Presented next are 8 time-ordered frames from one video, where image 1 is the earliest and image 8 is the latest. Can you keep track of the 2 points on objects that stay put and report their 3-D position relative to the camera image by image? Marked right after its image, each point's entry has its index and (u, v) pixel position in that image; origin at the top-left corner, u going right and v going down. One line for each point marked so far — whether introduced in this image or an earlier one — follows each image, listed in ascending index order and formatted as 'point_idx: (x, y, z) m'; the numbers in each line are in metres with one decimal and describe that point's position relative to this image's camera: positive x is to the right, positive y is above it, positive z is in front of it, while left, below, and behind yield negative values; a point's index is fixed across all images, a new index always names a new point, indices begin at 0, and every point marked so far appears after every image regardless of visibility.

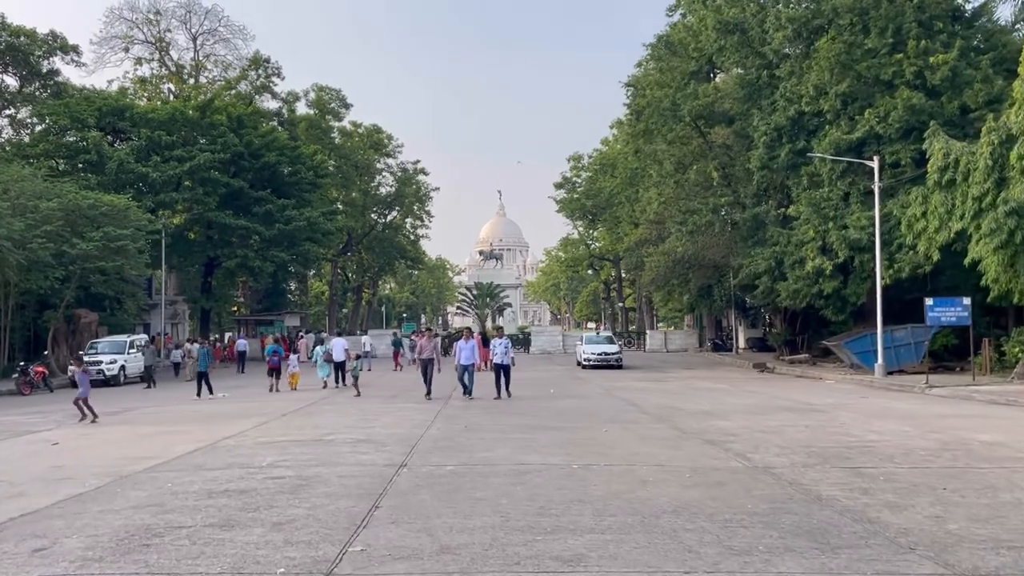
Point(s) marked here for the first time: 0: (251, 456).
0: (-4.1, -2.6, +13.0) m
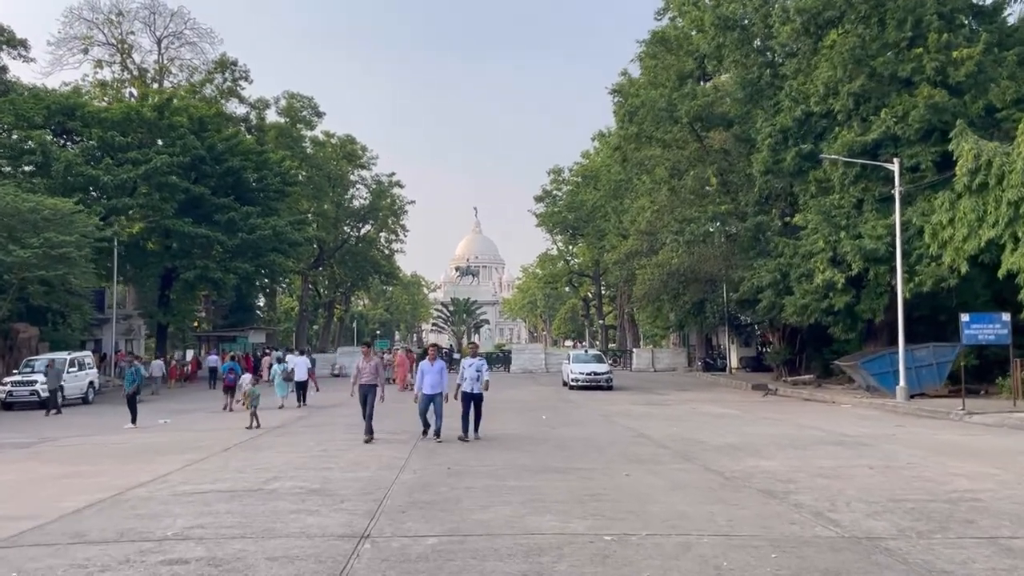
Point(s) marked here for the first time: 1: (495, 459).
0: (-4.1, -2.6, +9.6) m
1: (-0.3, -2.9, +13.7) m
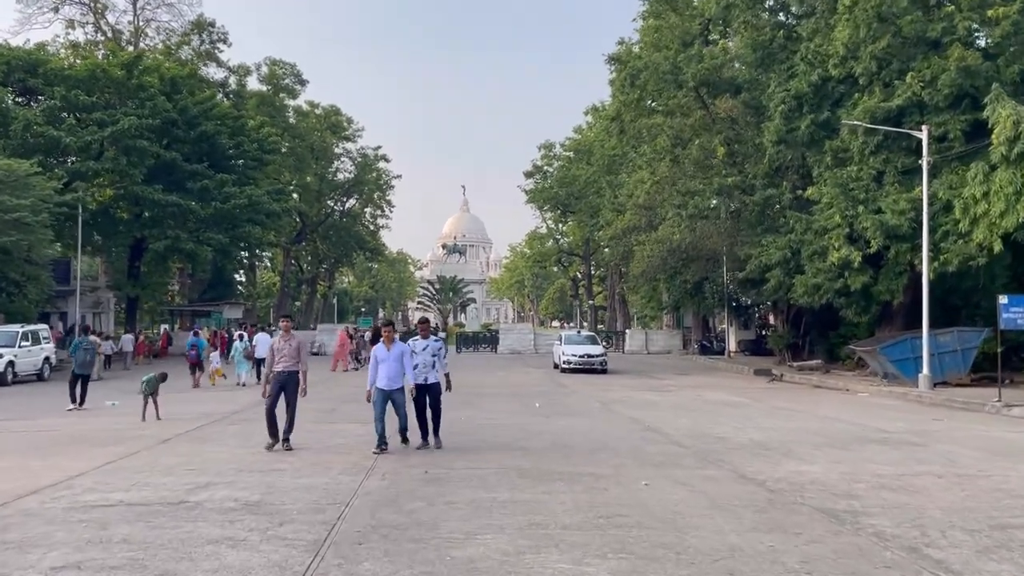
0: (-4.1, -2.2, +7.0) m
1: (-0.4, -2.4, +11.2) m
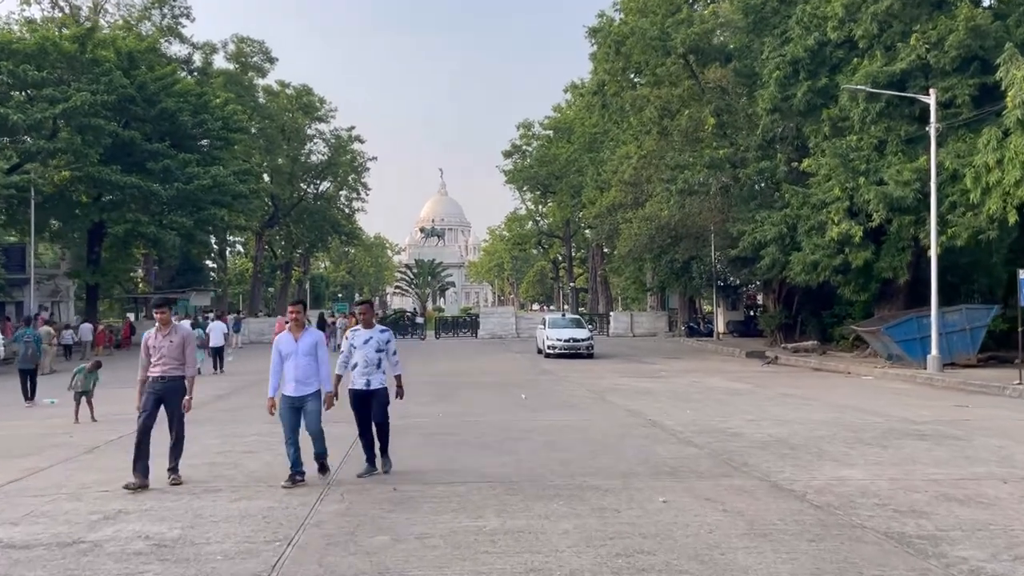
0: (-4.2, -2.1, +5.0) m
1: (-0.5, -2.1, +9.3) m
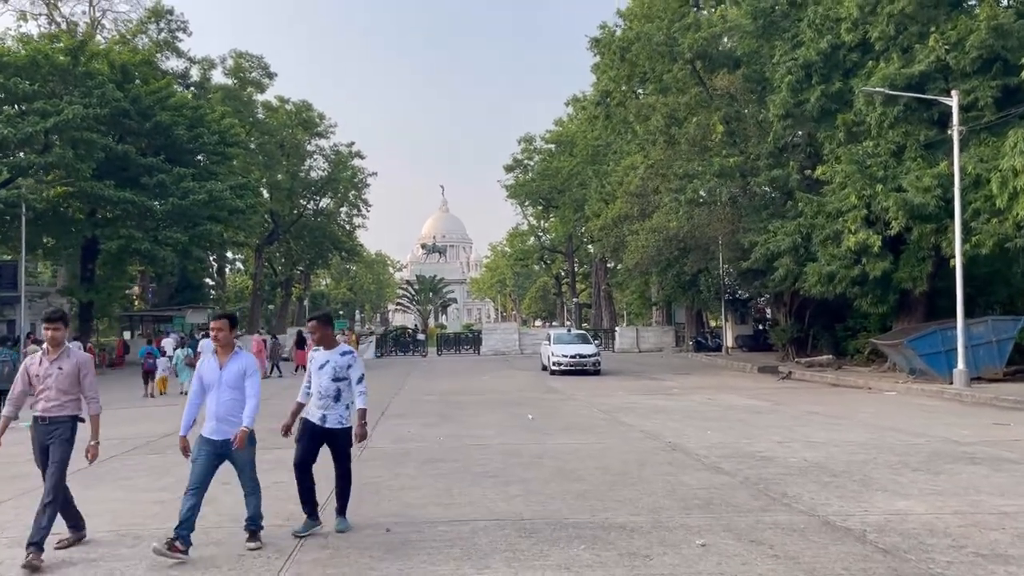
0: (-4.1, -2.1, +3.8) m
1: (-0.4, -2.2, +8.1) m
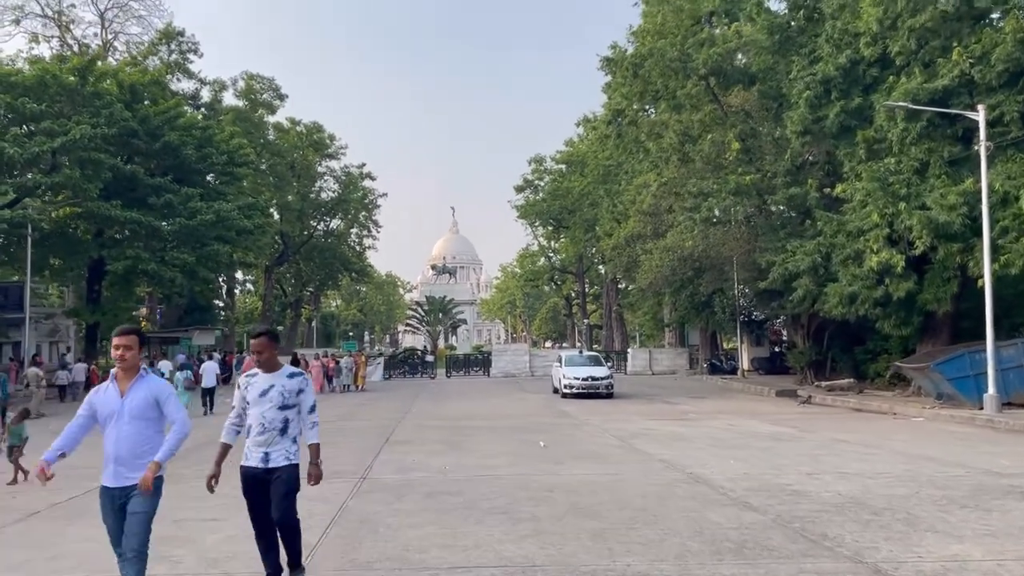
0: (-4.0, -2.2, +3.1) m
1: (-0.3, -2.4, +7.2) m
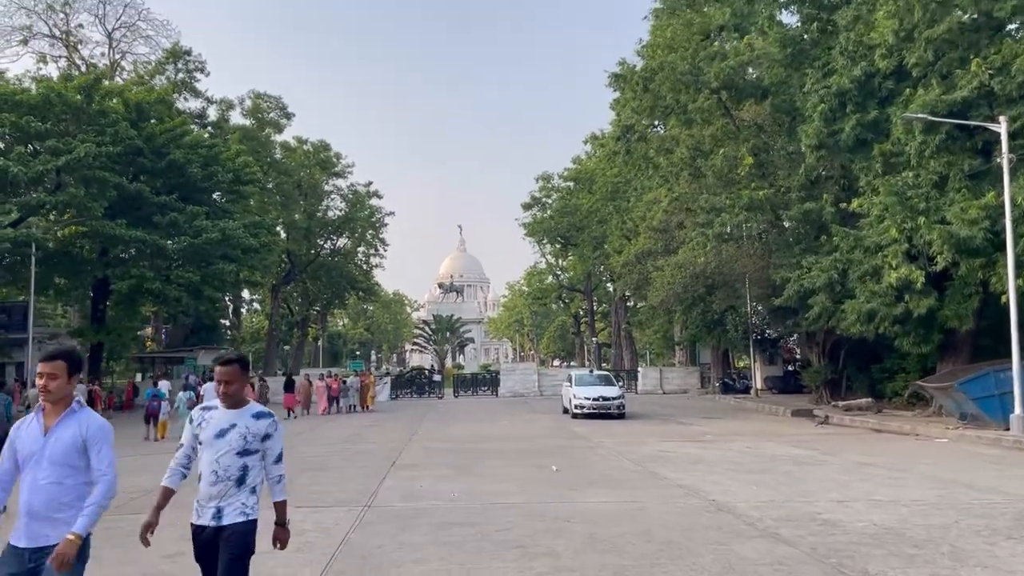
0: (-3.9, -2.2, +2.4) m
1: (-0.2, -2.5, +6.6) m
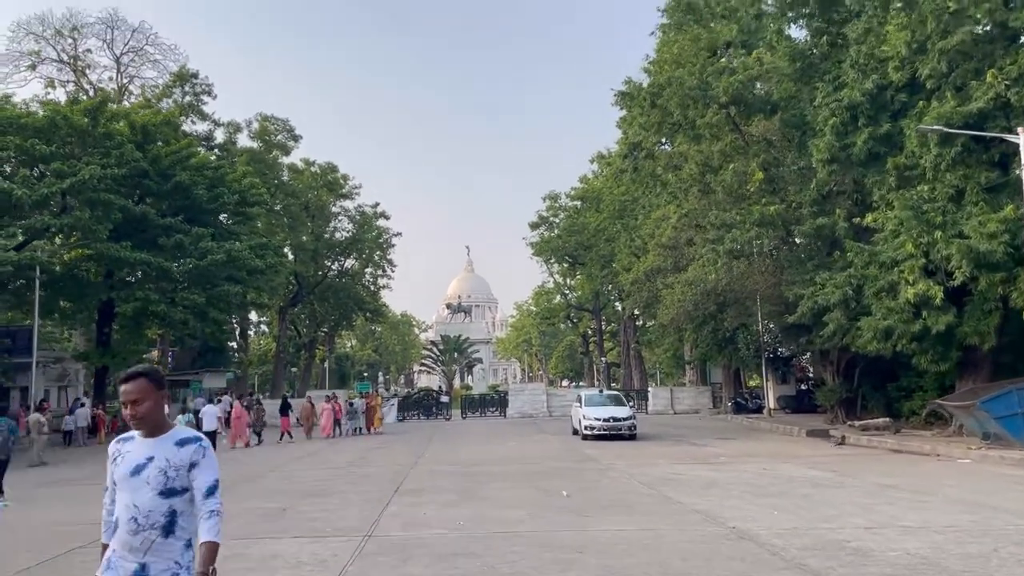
0: (-3.9, -2.3, +1.9) m
1: (-0.1, -2.6, +6.0) m
